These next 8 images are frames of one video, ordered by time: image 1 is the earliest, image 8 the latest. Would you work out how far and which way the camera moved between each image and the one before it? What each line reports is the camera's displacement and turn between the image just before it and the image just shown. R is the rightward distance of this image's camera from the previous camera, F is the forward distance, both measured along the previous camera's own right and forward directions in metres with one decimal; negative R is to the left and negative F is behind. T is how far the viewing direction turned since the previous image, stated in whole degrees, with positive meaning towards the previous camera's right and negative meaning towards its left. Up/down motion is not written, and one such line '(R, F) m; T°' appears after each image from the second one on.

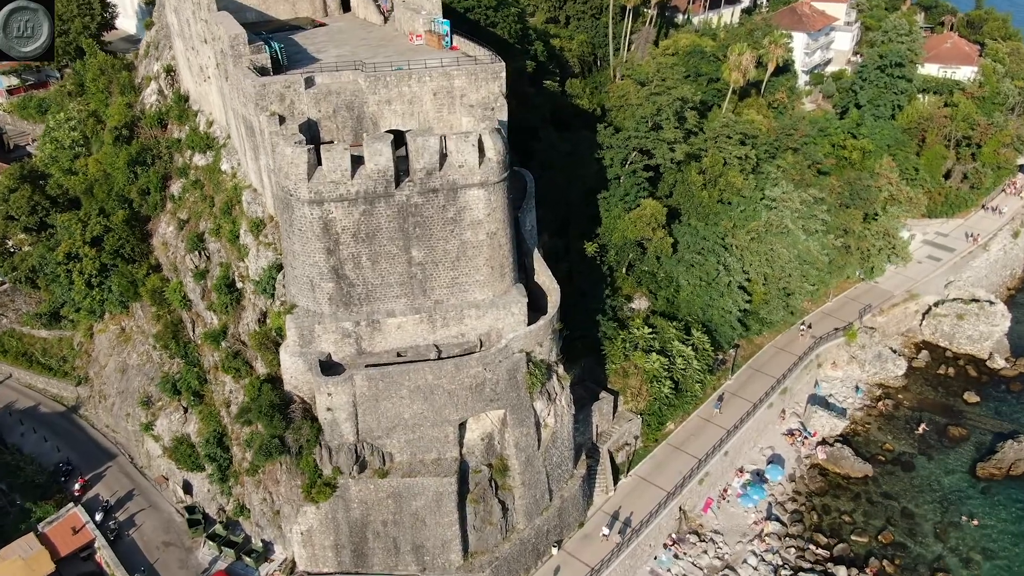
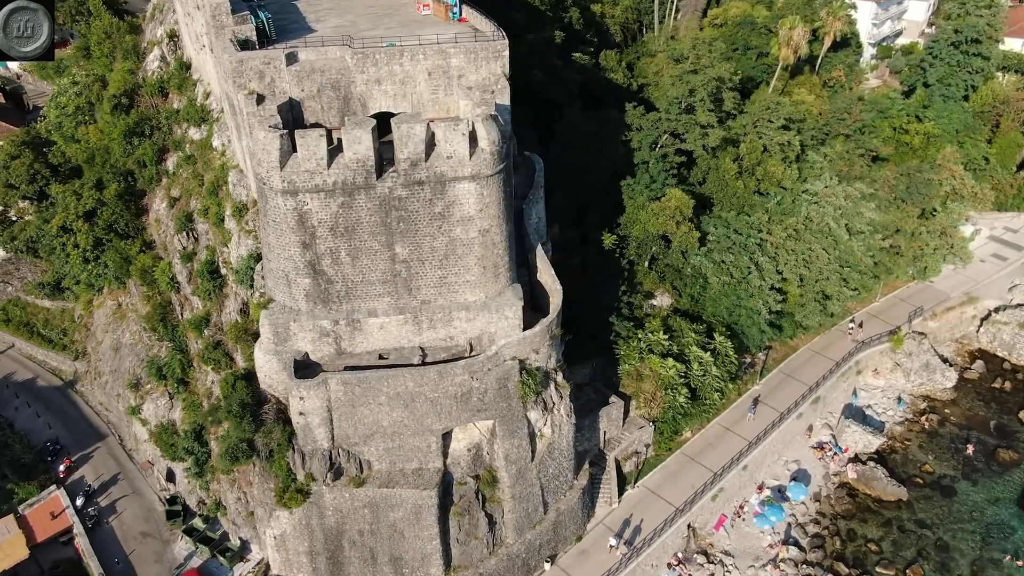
(+1.8, +2.2) m; -4°
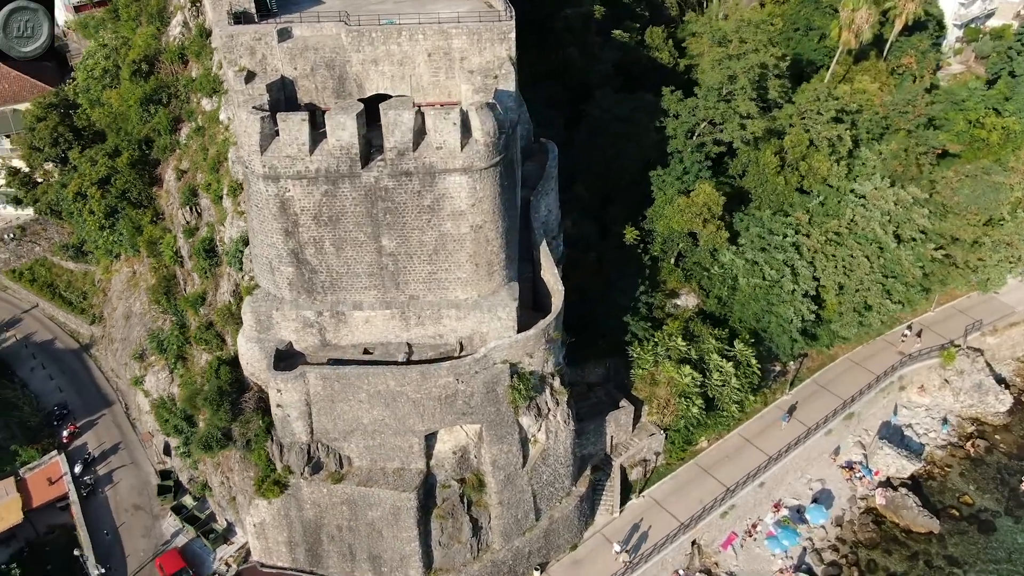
(+2.0, +1.5) m; -5°
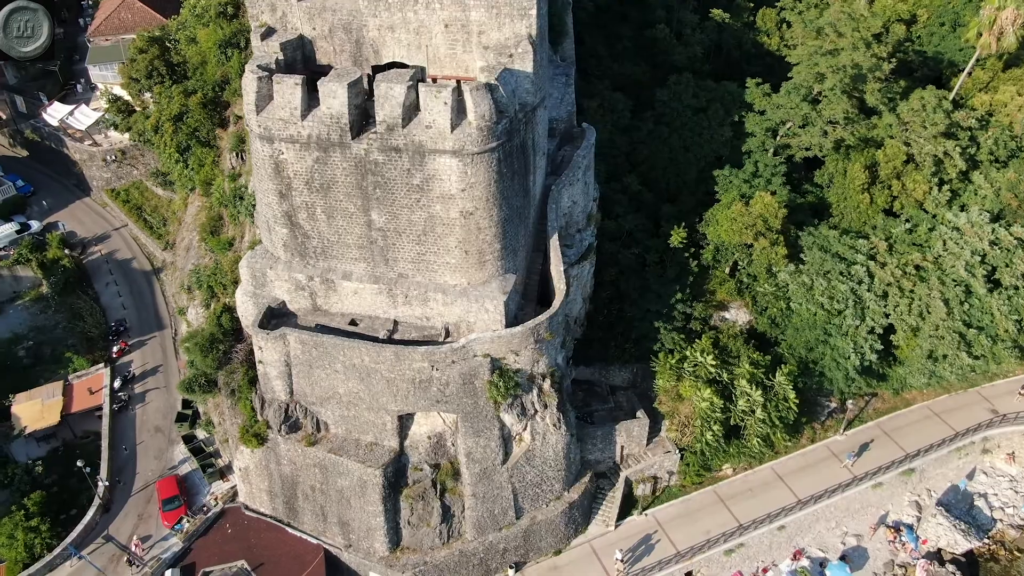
(+4.2, +1.6) m; -11°
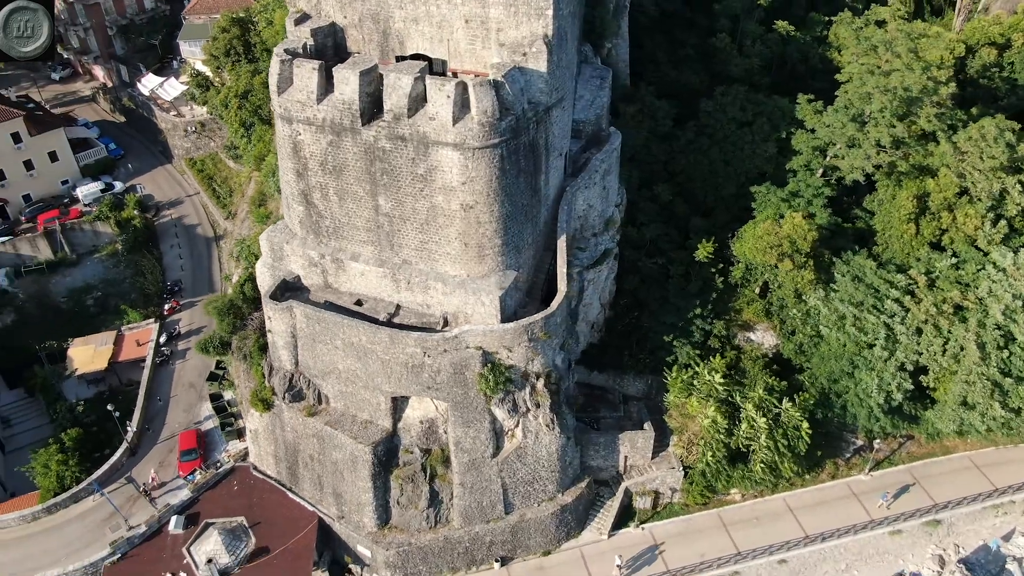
(+2.8, 0.0) m; -7°
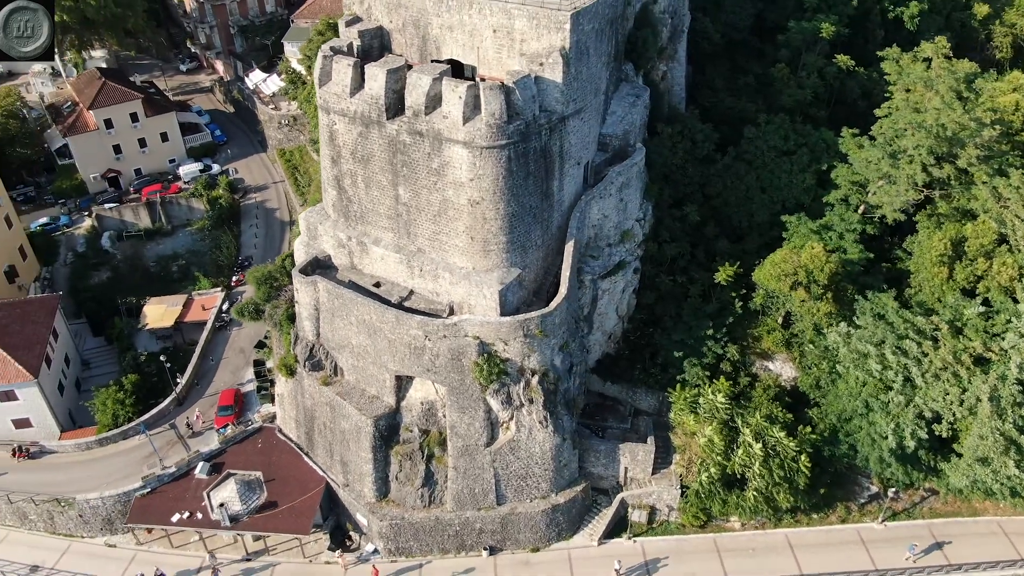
(+3.2, -0.8) m; -8°
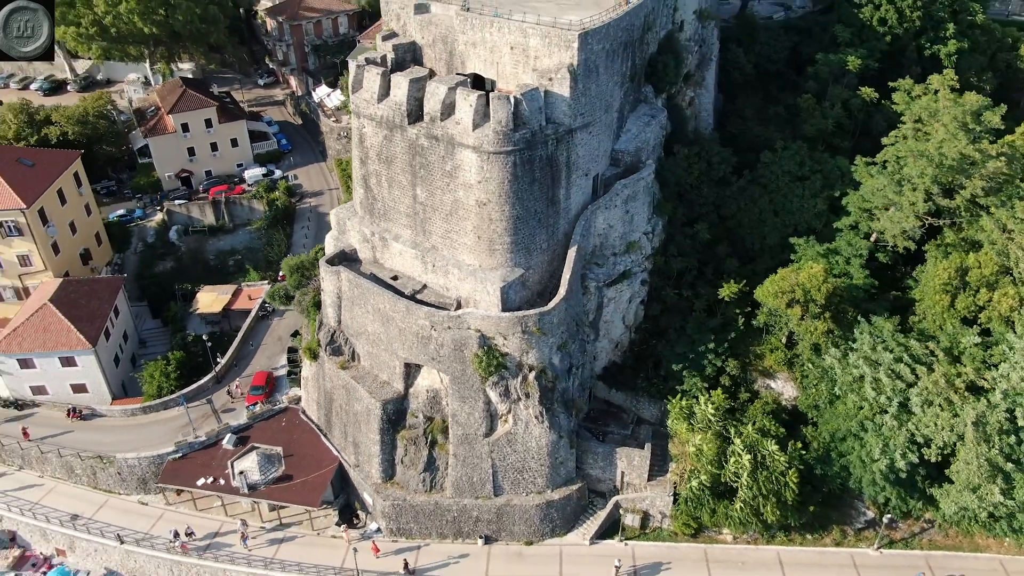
(+2.2, -1.4) m; -5°
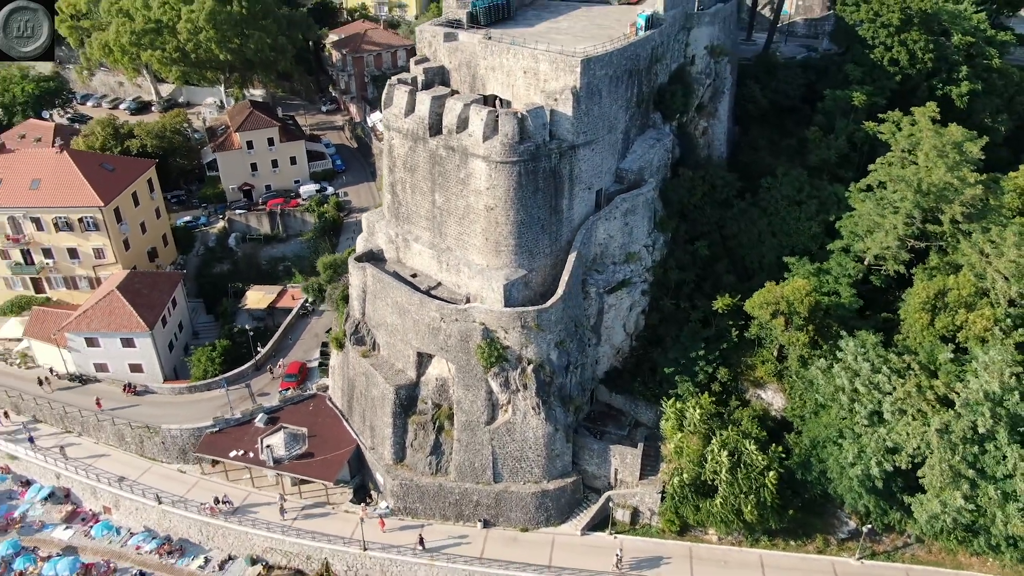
(+2.0, -2.3) m; -5°
